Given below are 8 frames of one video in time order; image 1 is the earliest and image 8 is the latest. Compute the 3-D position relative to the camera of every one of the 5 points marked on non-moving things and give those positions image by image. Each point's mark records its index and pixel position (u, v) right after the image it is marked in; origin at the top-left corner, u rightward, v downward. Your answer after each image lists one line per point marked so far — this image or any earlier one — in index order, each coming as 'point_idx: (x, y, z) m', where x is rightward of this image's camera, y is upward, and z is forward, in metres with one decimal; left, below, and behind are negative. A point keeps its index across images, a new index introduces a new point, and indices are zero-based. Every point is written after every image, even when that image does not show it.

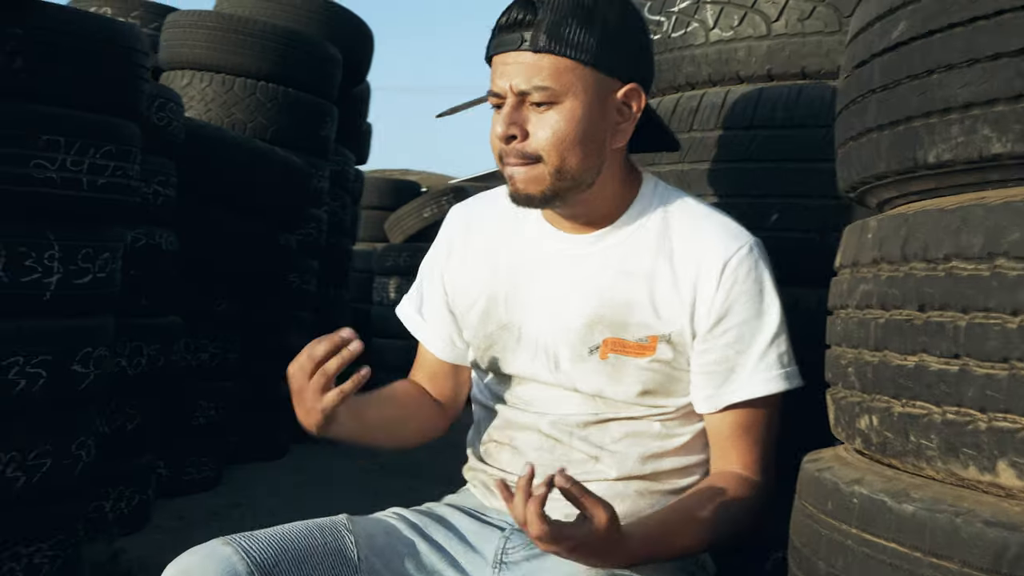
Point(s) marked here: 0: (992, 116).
0: (+0.6, +0.2, +1.3) m
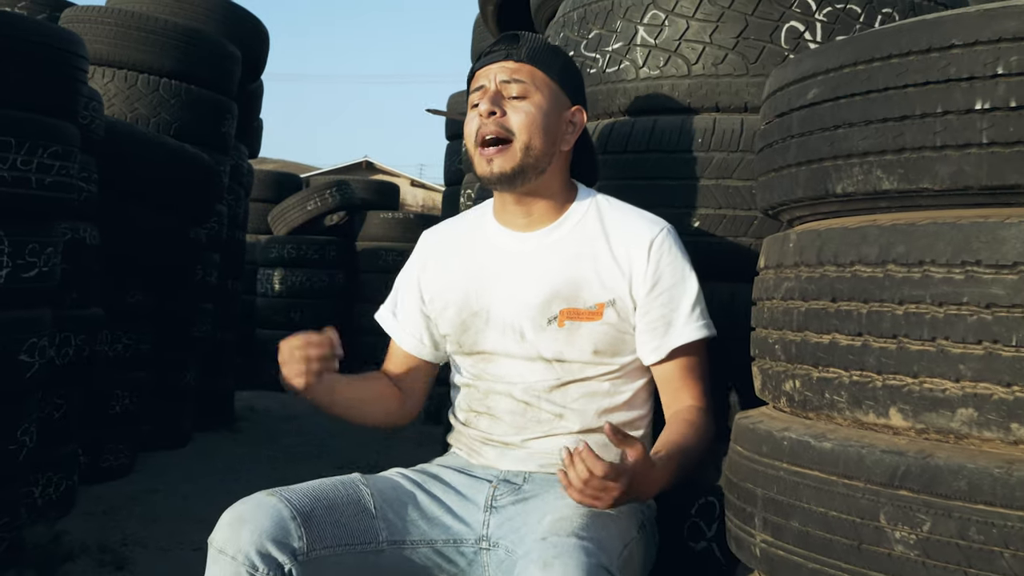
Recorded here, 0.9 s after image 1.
0: (+0.6, +0.2, +1.8) m
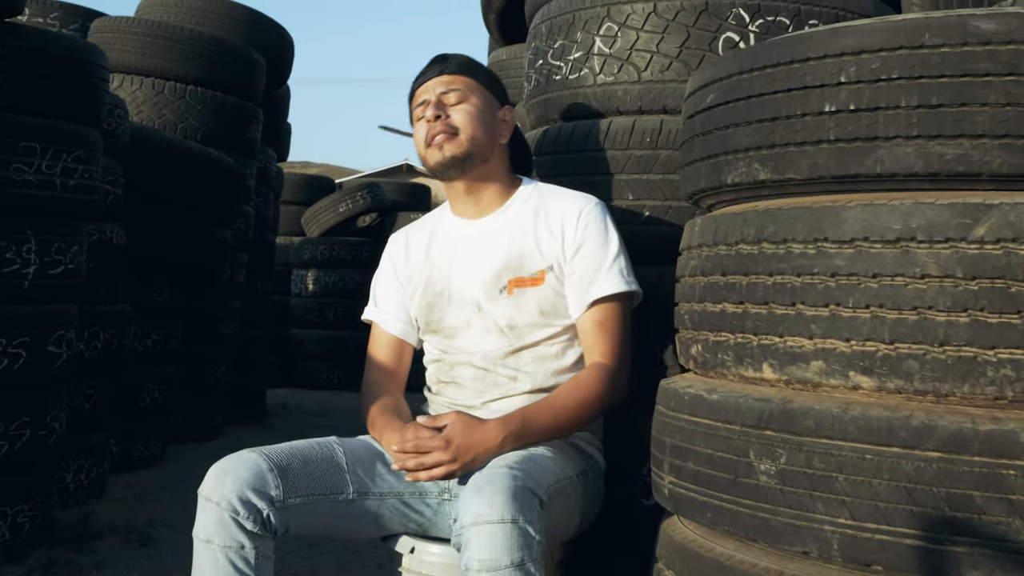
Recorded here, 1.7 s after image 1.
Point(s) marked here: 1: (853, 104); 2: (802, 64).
0: (+0.5, +0.2, +2.2) m
1: (+0.6, +0.3, +2.0) m
2: (+0.5, +0.4, +2.1) m
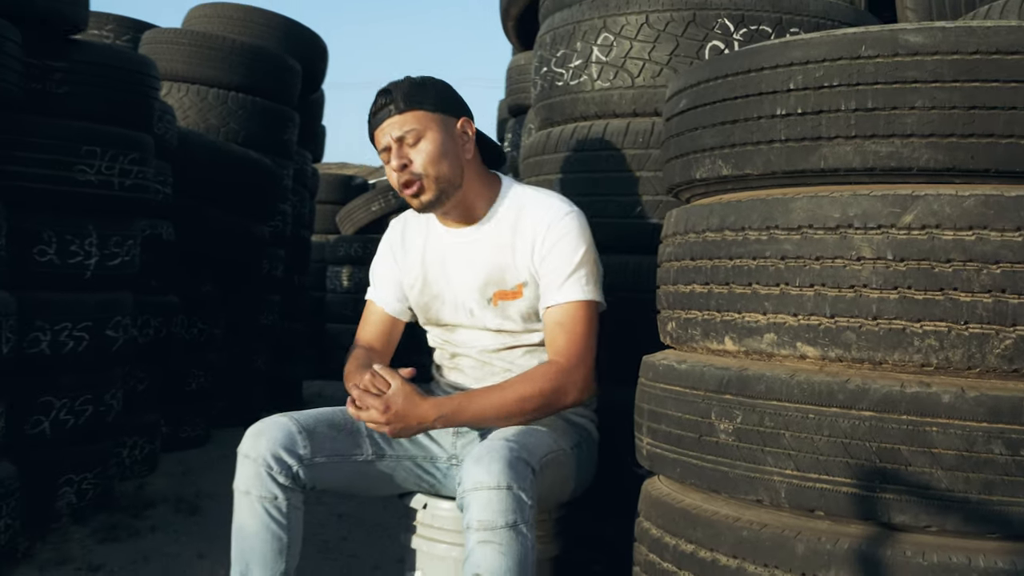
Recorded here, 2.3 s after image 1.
0: (+0.5, +0.3, +2.5) m
1: (+0.6, +0.4, +2.3) m
2: (+0.5, +0.4, +2.4) m
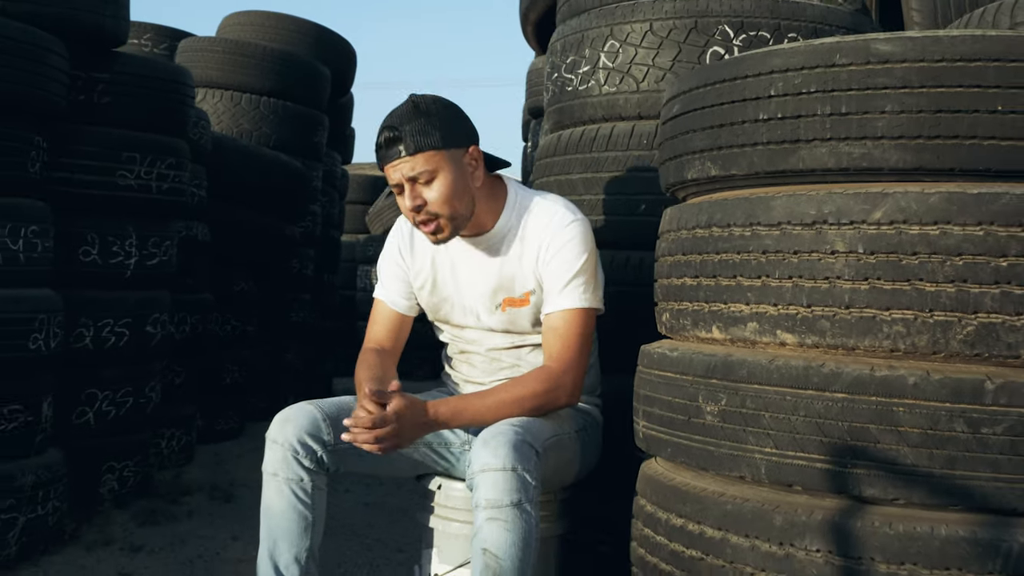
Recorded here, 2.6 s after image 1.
0: (+0.5, +0.3, +2.6) m
1: (+0.6, +0.4, +2.5) m
2: (+0.5, +0.5, +2.6) m
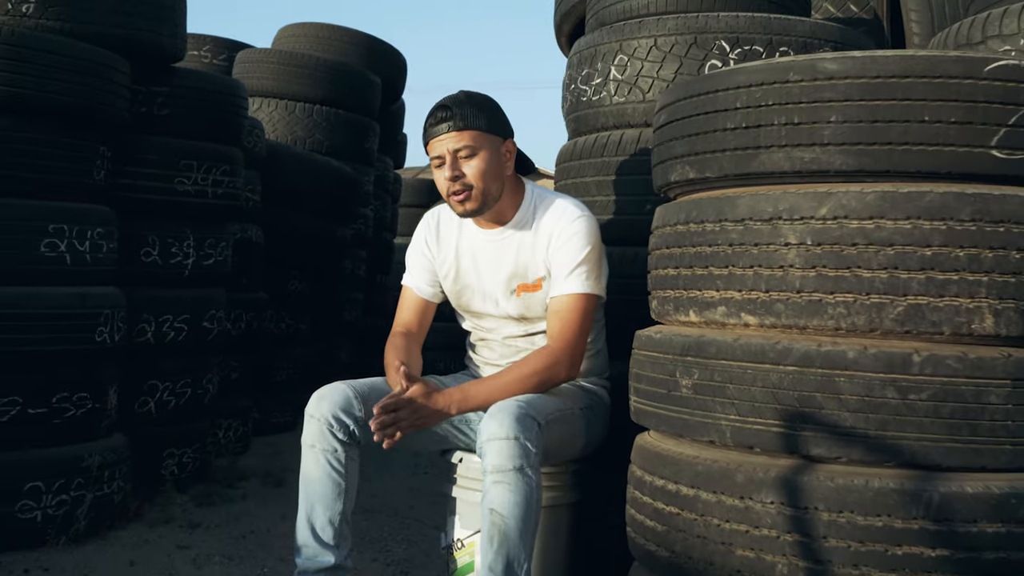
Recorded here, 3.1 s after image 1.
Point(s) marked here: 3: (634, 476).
0: (+0.5, +0.3, +3.0) m
1: (+0.6, +0.4, +2.8) m
2: (+0.5, +0.5, +2.9) m
3: (+0.3, -0.5, +3.1) m
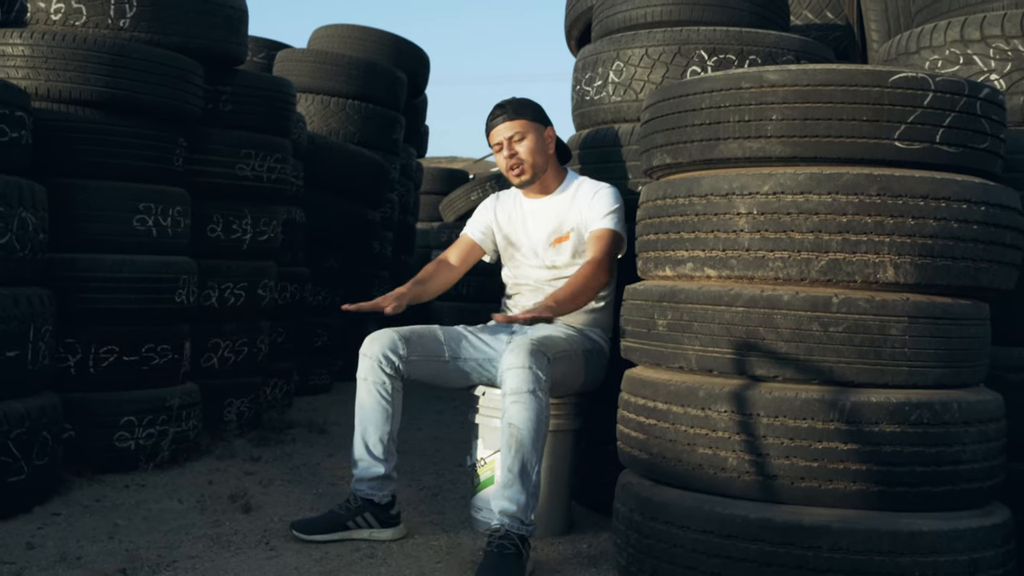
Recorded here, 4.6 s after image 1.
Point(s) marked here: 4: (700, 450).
0: (+0.5, +0.5, +3.8) m
1: (+0.6, +0.5, +3.6) m
2: (+0.6, +0.6, +3.7) m
3: (+0.4, -0.4, +3.9) m
4: (+0.6, -0.5, +3.5) m
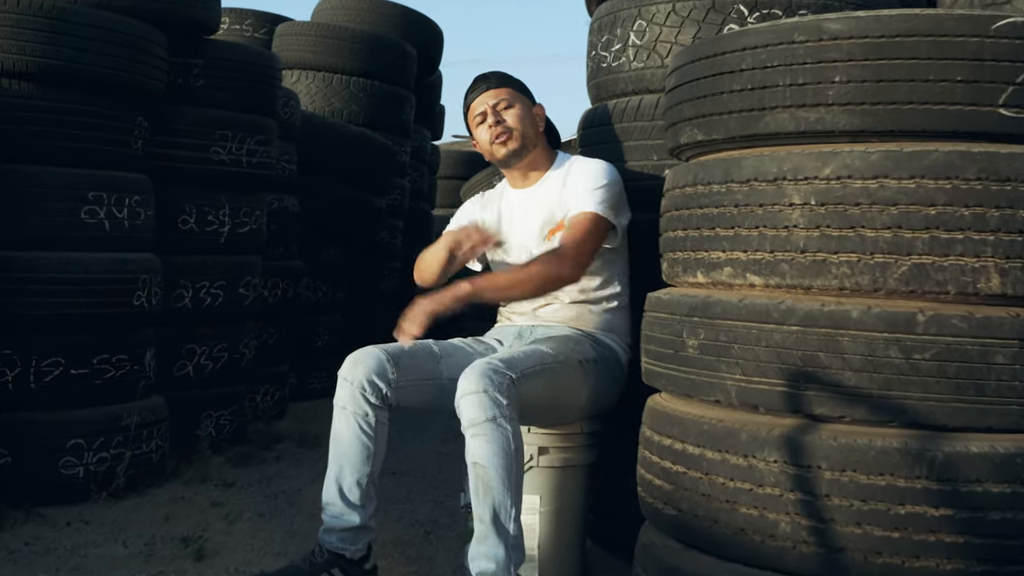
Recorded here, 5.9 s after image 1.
0: (+0.5, +0.4, +3.0) m
1: (+0.6, +0.5, +2.8) m
2: (+0.5, +0.6, +2.9) m
3: (+0.4, -0.4, +3.1) m
4: (+0.5, -0.5, +2.7) m
